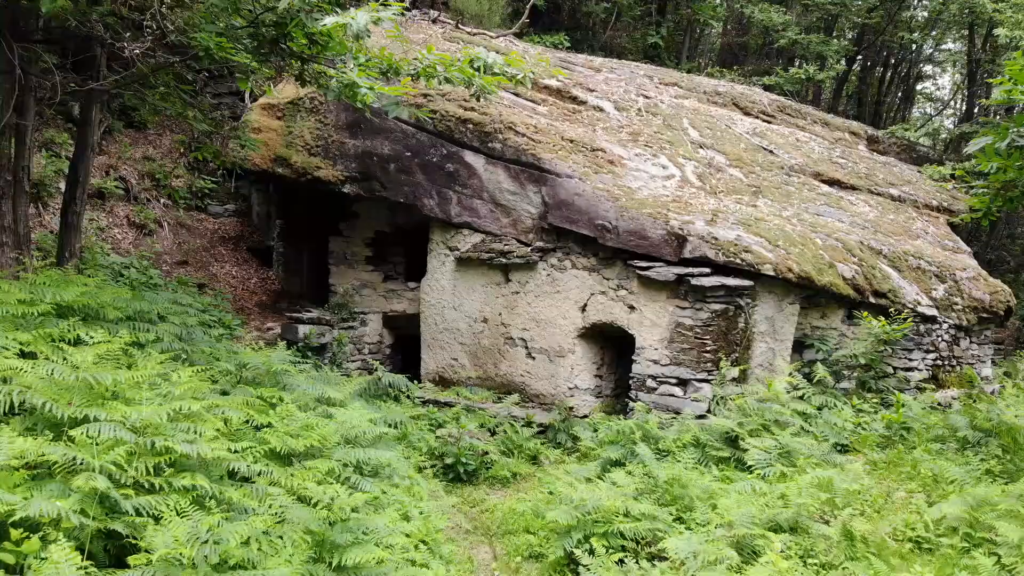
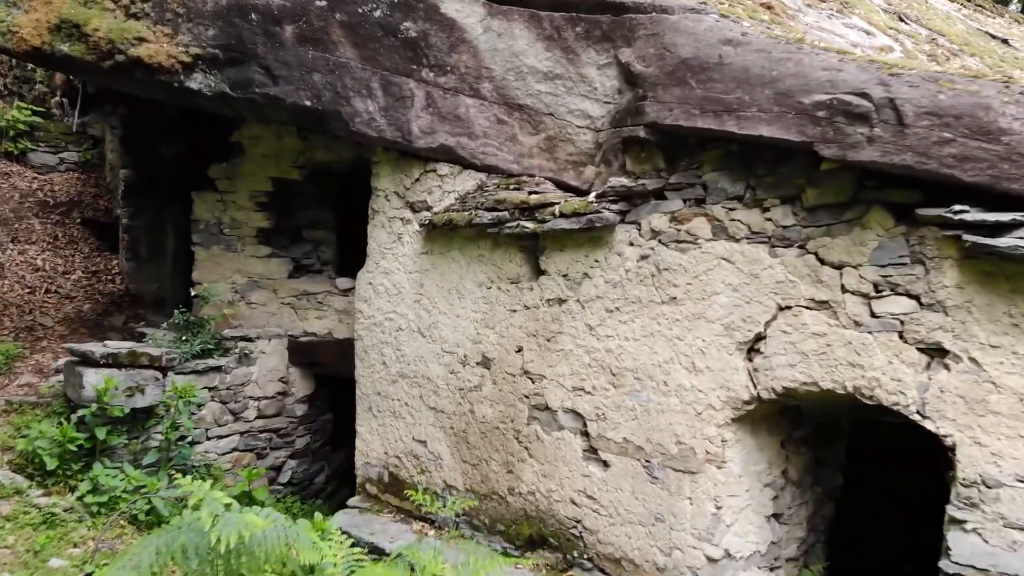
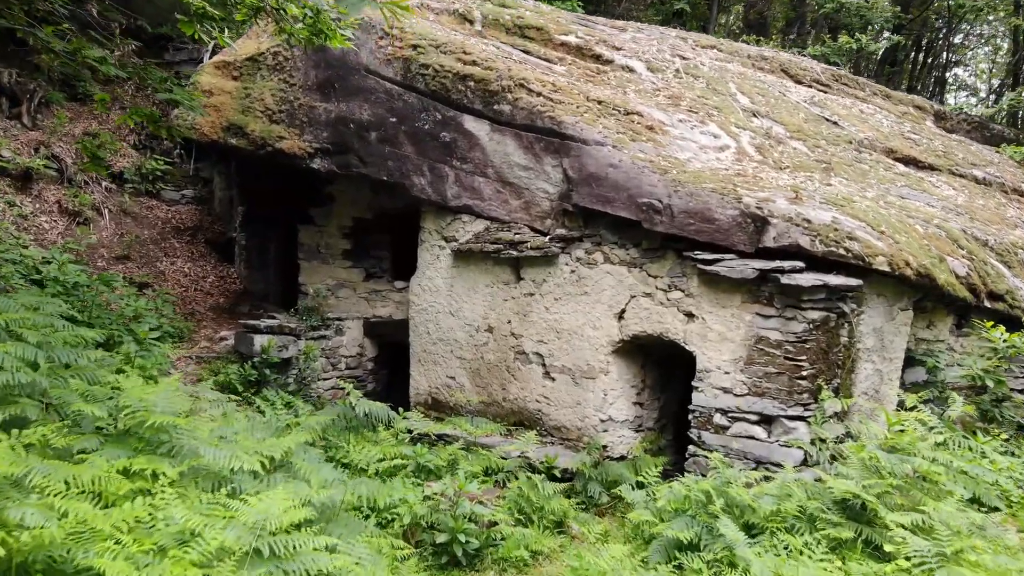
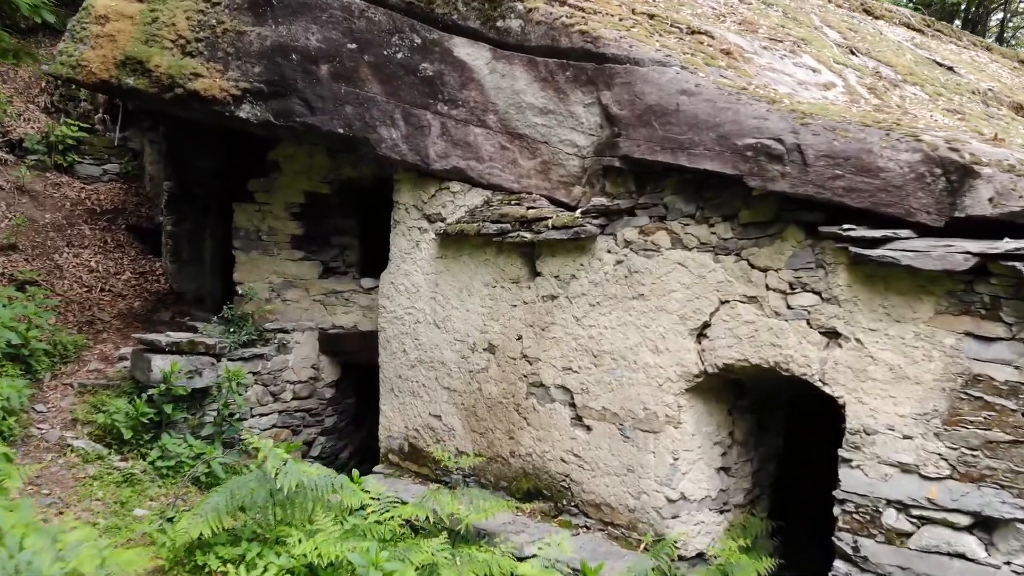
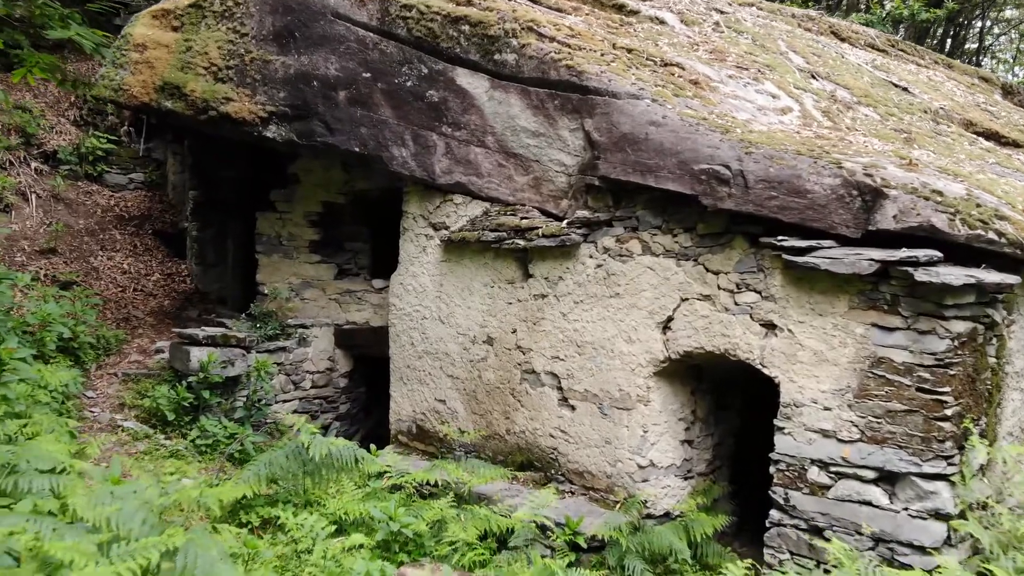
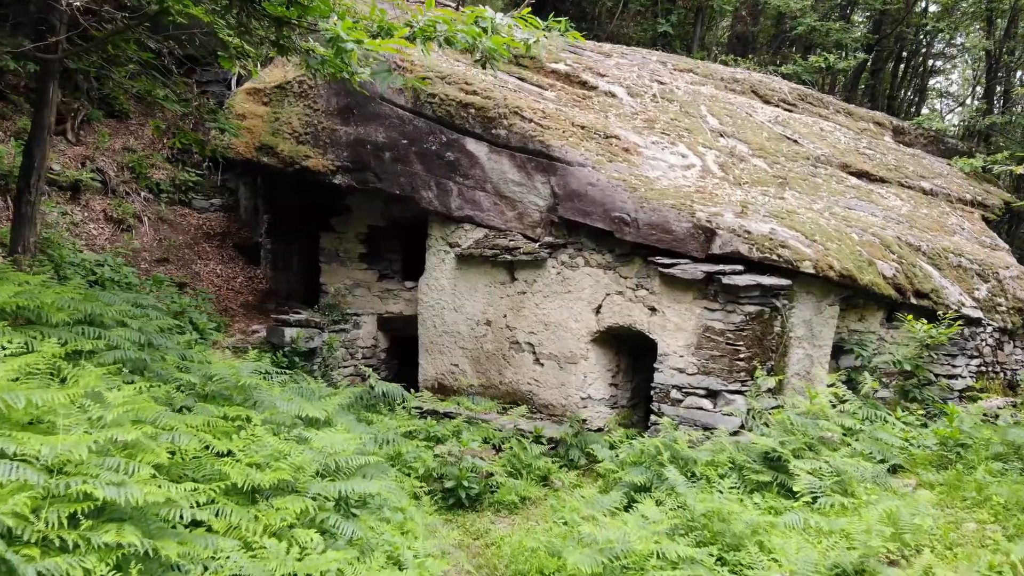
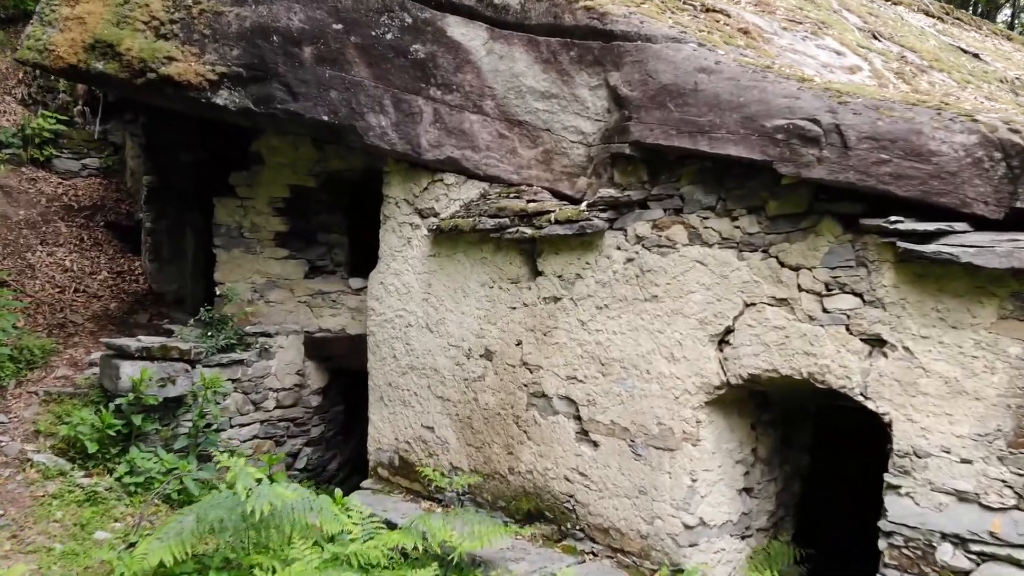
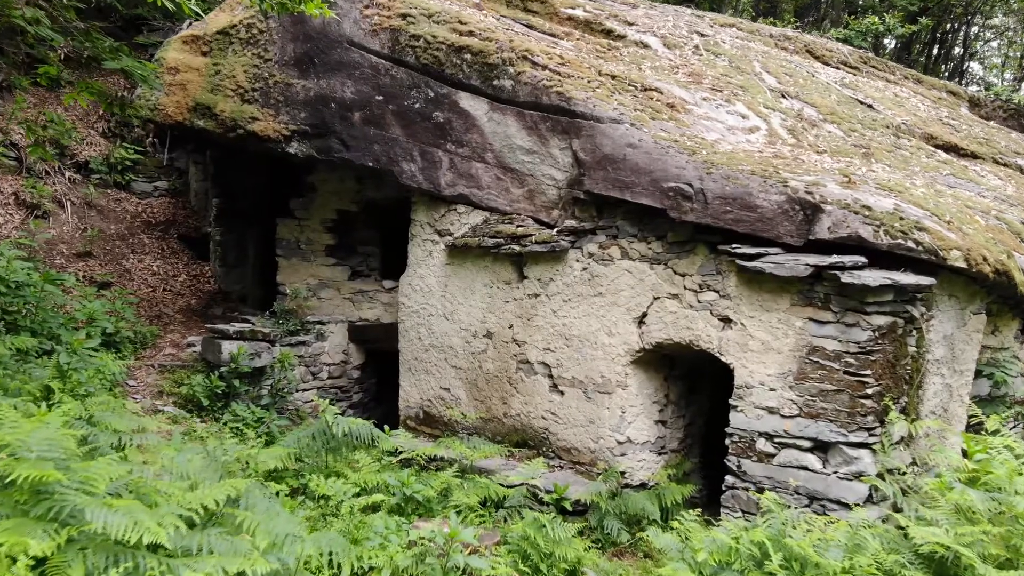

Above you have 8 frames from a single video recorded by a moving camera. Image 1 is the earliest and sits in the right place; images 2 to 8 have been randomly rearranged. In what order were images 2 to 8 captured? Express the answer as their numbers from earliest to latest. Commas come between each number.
6, 3, 8, 5, 4, 7, 2
